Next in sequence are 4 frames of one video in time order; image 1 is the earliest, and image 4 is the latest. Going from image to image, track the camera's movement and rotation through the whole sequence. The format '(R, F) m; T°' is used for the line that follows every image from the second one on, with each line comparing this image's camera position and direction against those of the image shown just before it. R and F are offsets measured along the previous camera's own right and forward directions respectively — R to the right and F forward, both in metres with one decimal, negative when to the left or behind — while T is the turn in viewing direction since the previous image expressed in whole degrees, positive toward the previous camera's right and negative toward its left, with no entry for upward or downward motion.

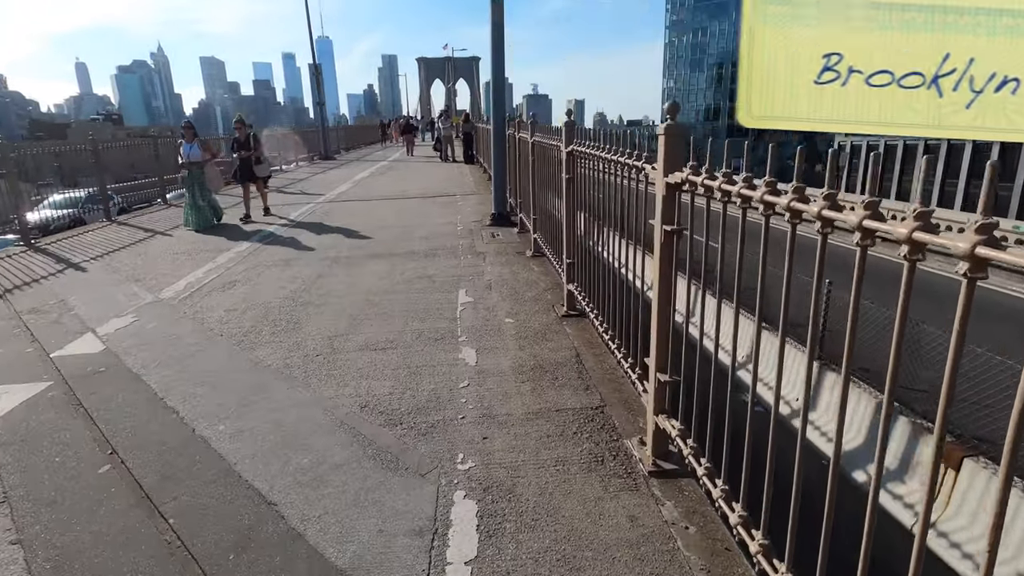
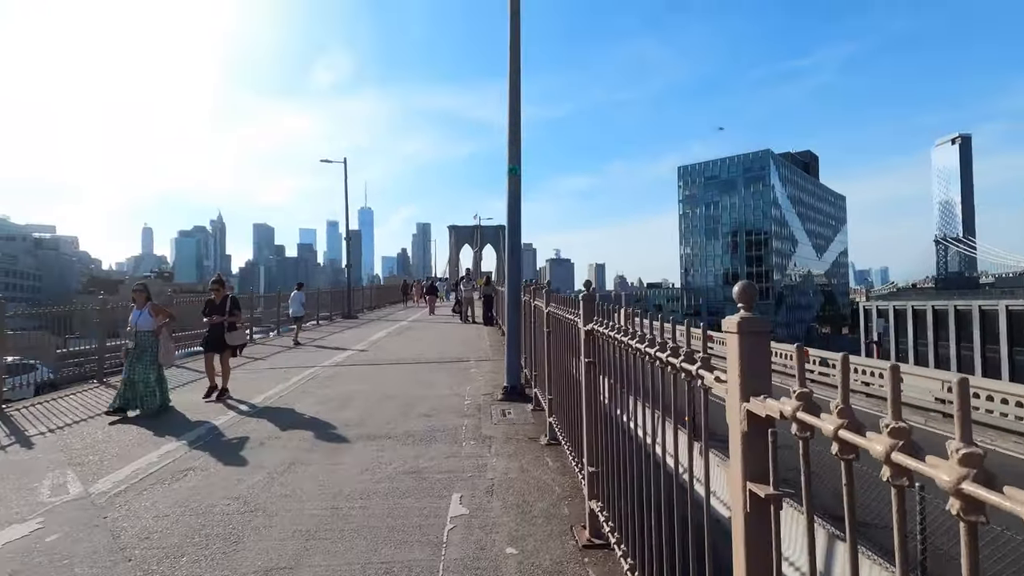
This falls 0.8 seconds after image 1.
(+0.1, +1.0) m; -3°
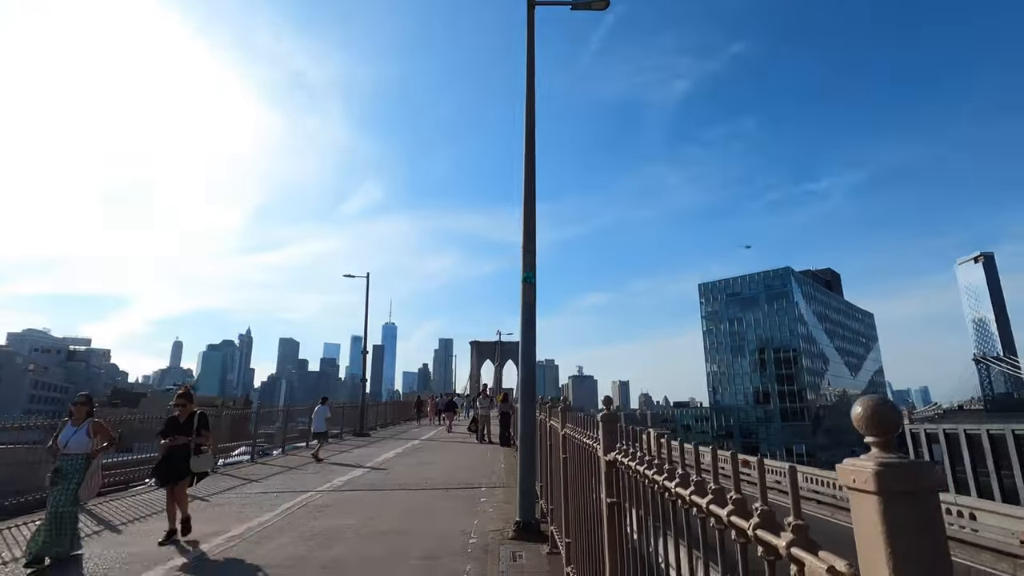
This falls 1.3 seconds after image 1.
(+0.1, +0.7) m; -2°
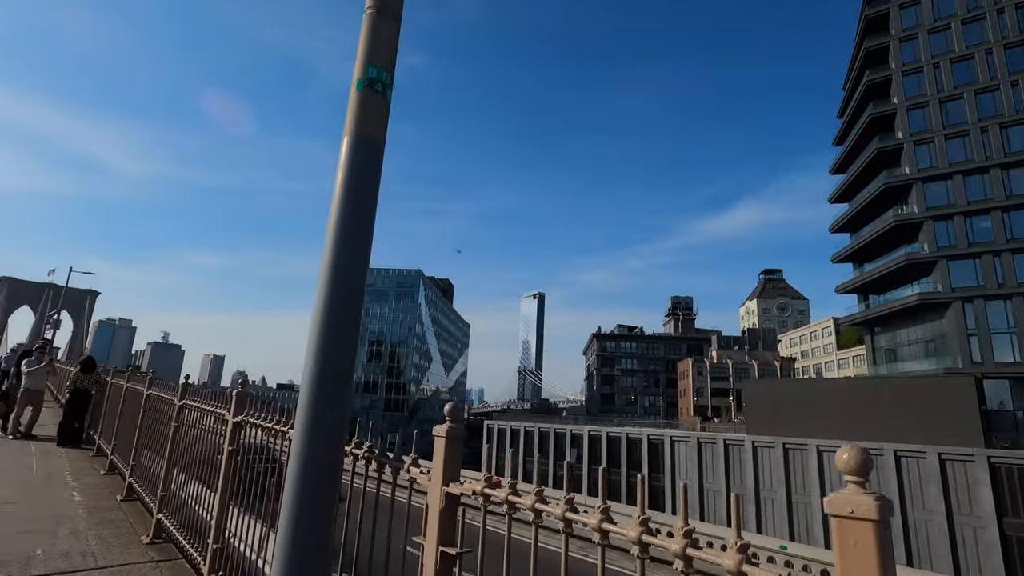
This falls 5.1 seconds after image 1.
(-0.9, +5.3) m; +39°
